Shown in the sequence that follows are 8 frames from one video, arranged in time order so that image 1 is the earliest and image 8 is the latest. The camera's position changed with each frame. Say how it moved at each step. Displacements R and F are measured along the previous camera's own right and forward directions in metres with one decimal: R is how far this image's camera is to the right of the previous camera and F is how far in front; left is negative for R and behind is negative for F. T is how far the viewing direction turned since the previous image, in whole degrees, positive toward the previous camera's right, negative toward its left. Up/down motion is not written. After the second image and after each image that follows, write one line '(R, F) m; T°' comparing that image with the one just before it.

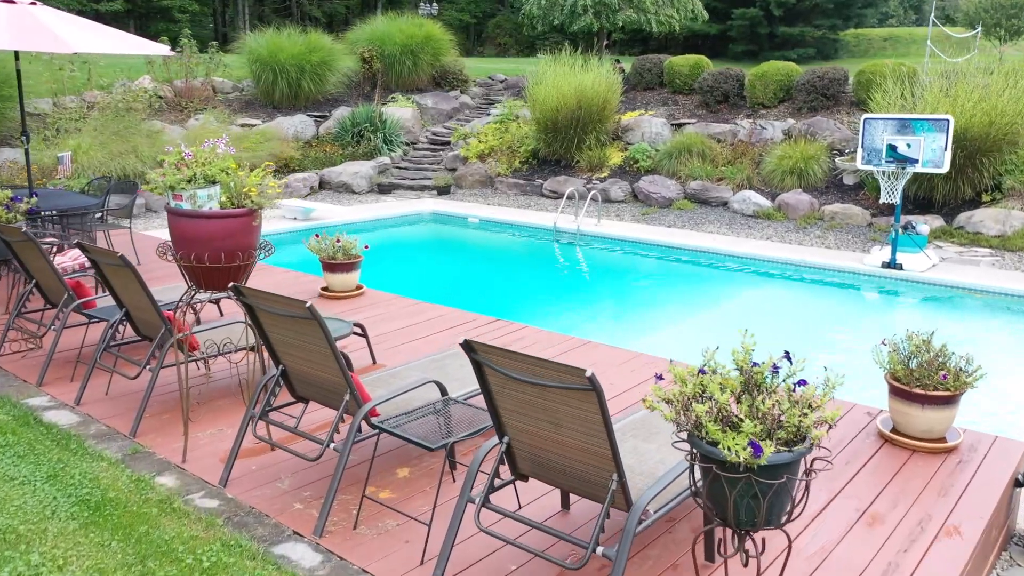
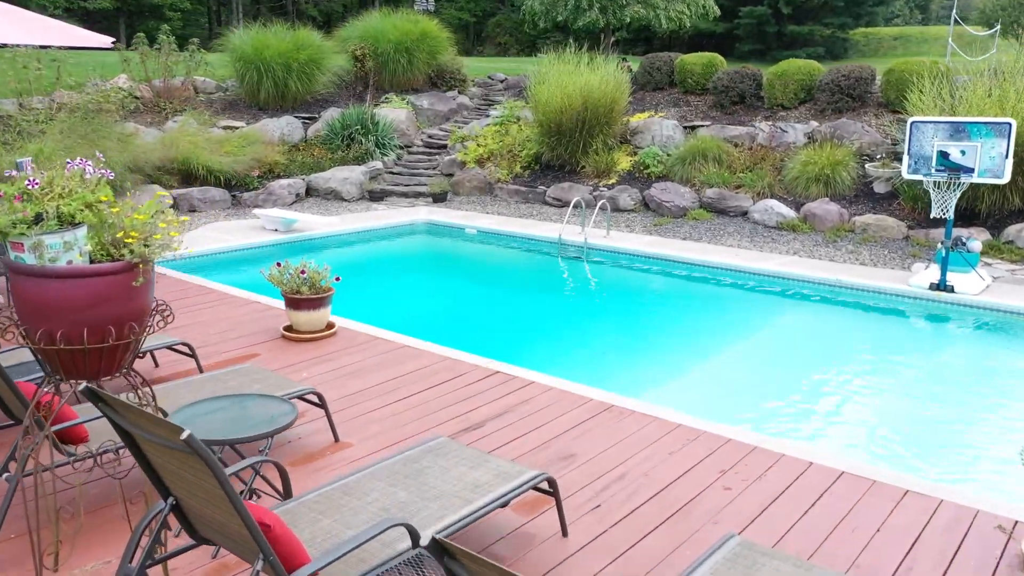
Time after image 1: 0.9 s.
(0.0, +0.8) m; 0°
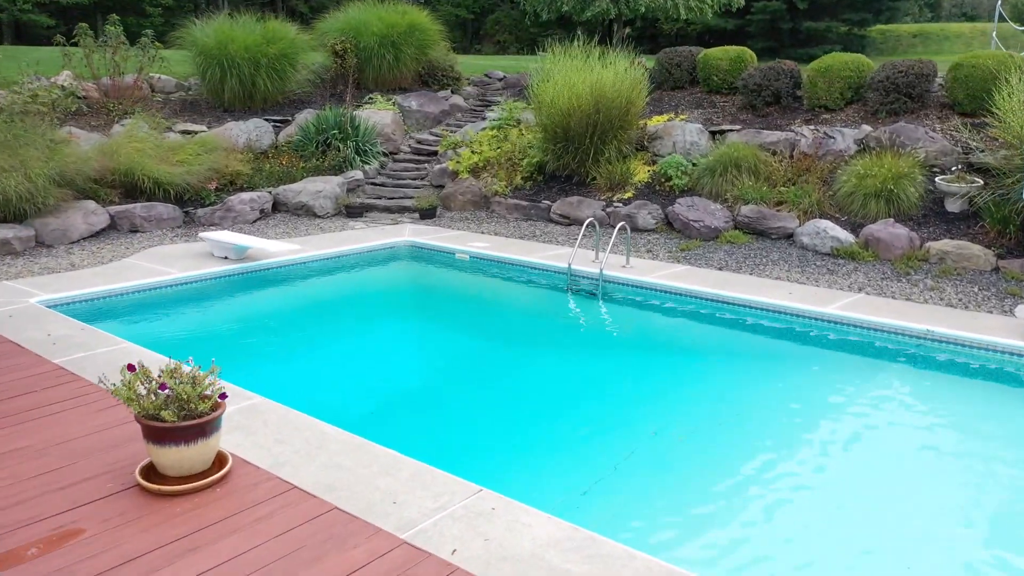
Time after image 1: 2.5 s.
(0.0, +1.6) m; 0°
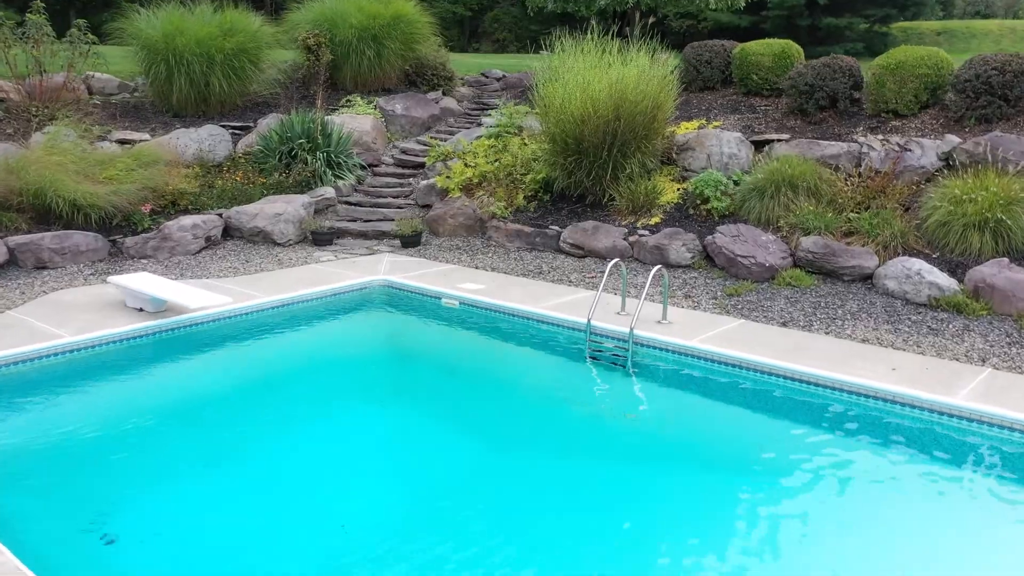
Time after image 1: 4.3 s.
(0.0, +1.7) m; 0°
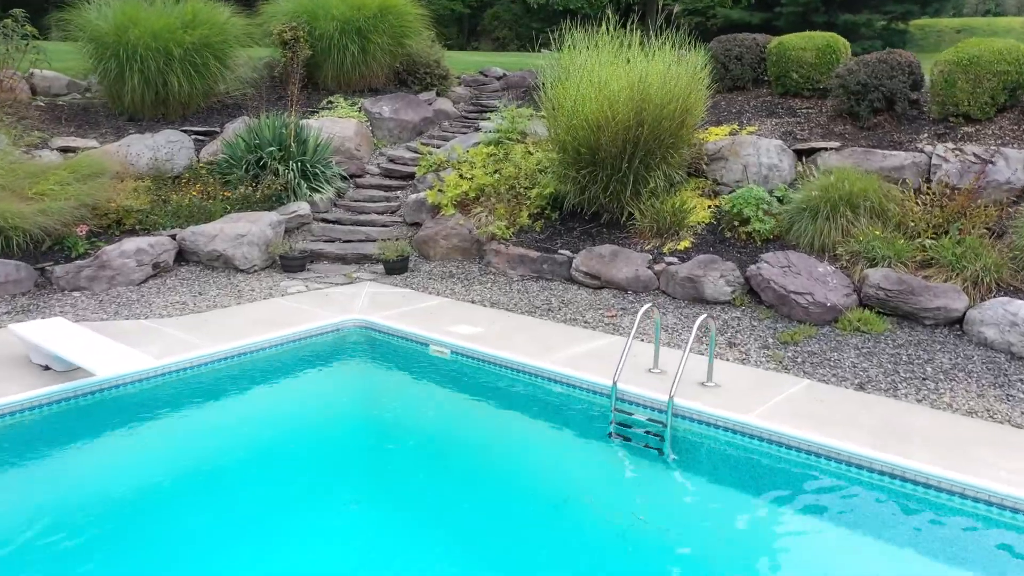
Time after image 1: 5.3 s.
(0.0, +1.2) m; 0°
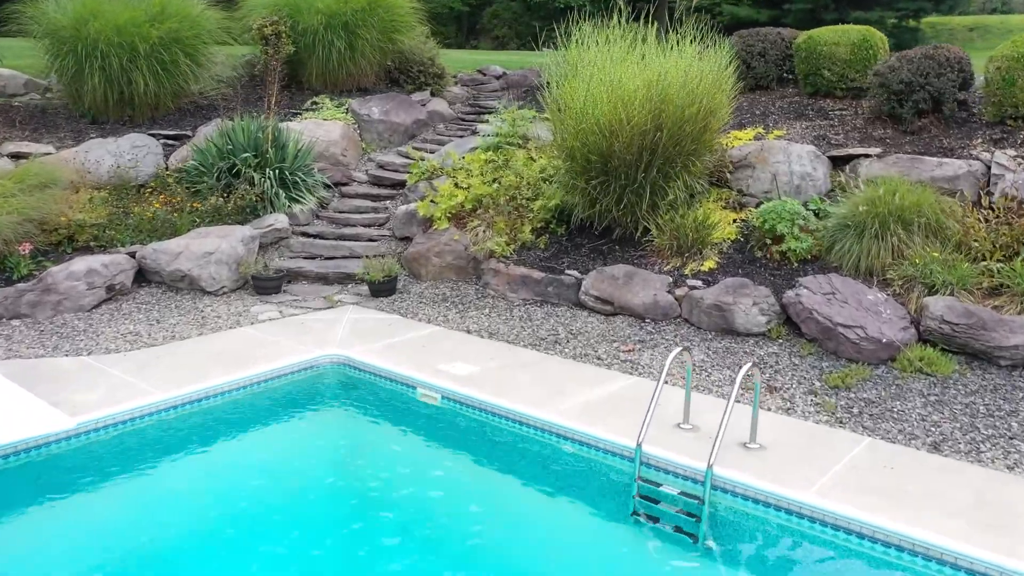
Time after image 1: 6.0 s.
(0.0, +0.8) m; 0°
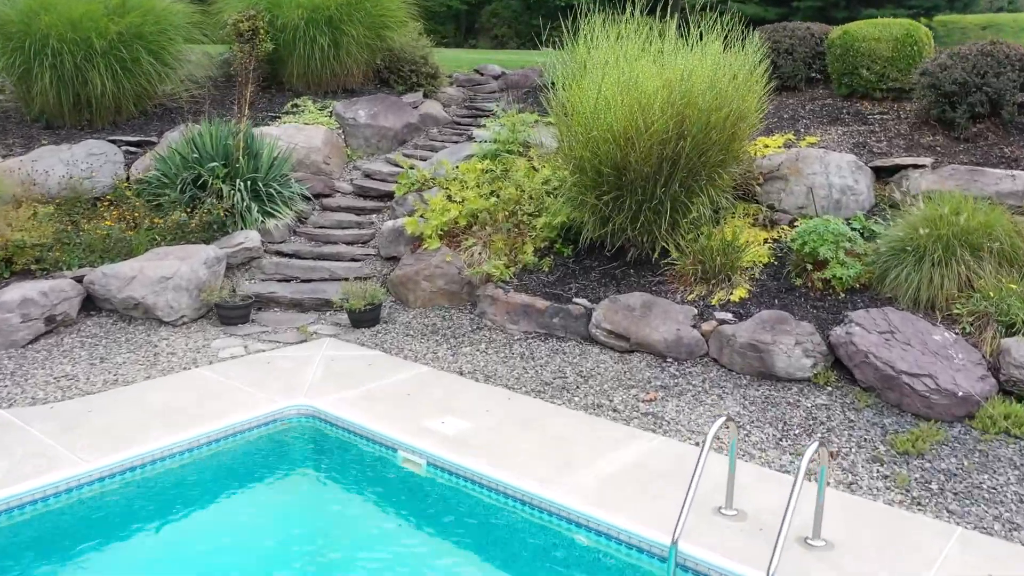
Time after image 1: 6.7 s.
(0.0, +0.8) m; 0°
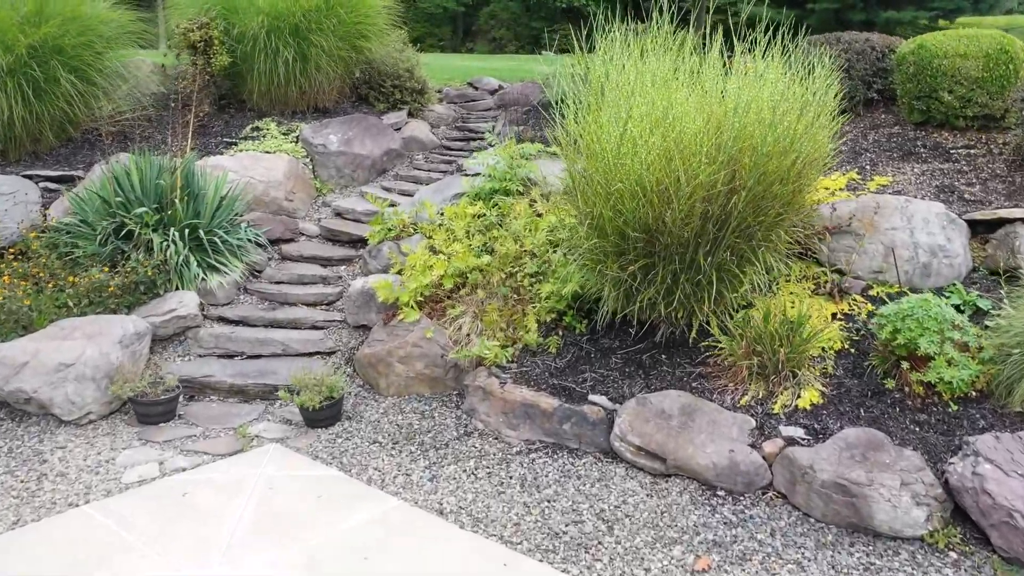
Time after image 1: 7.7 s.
(0.0, +1.2) m; 0°
